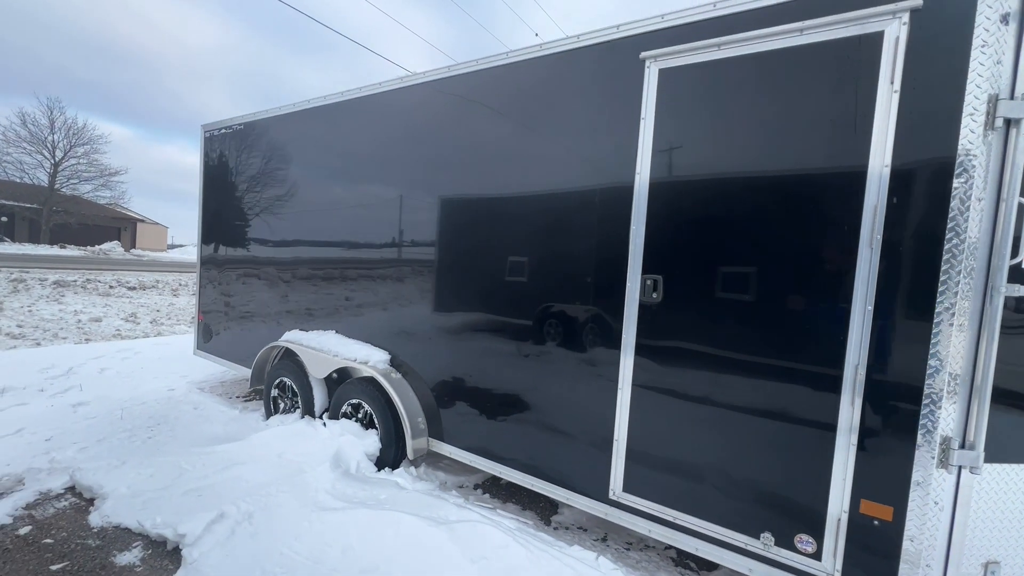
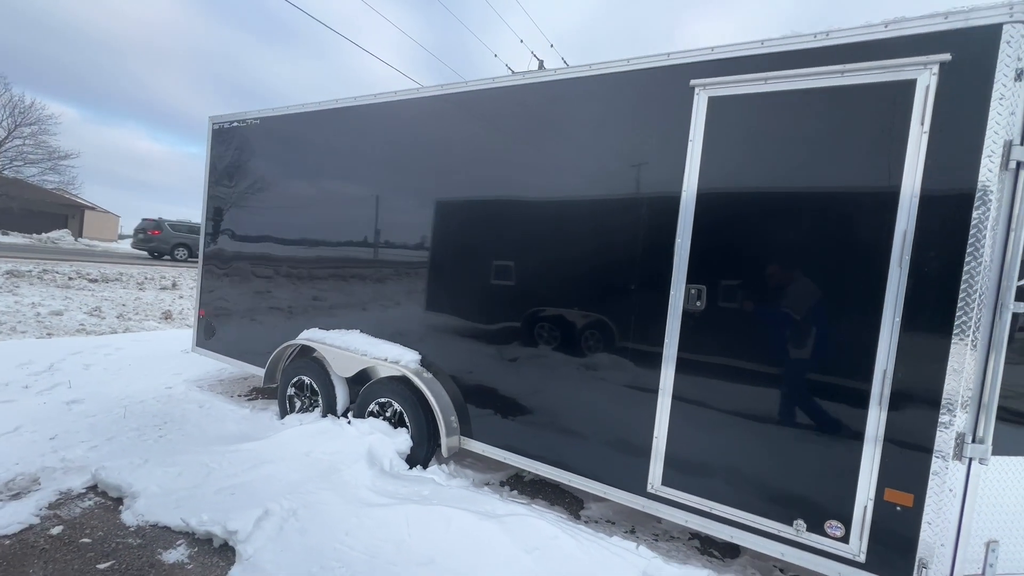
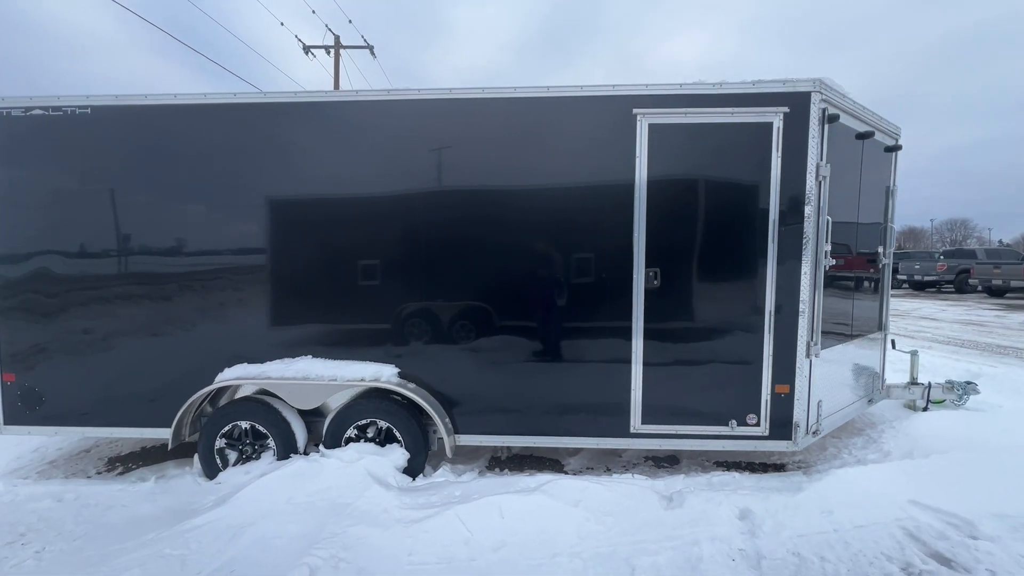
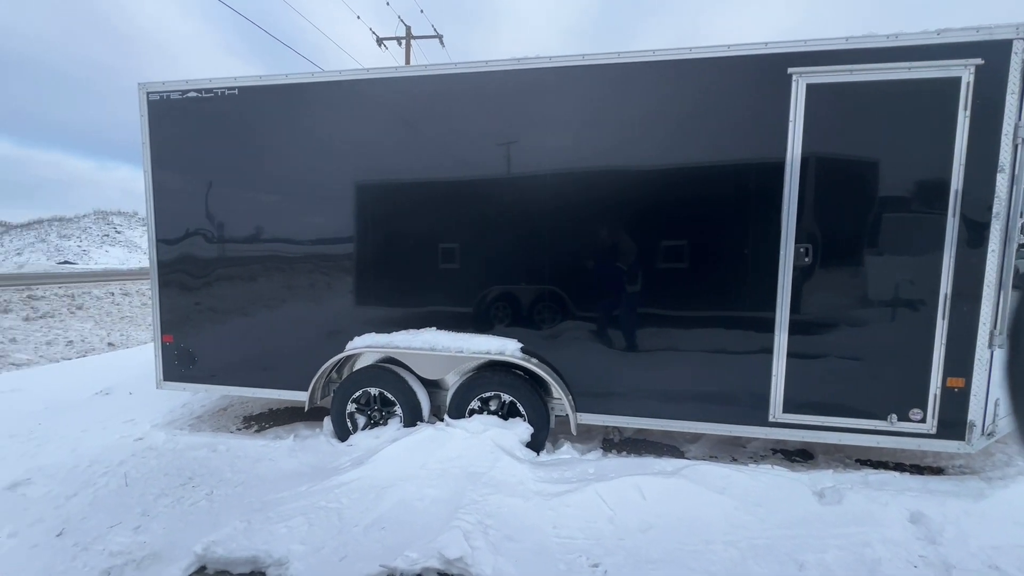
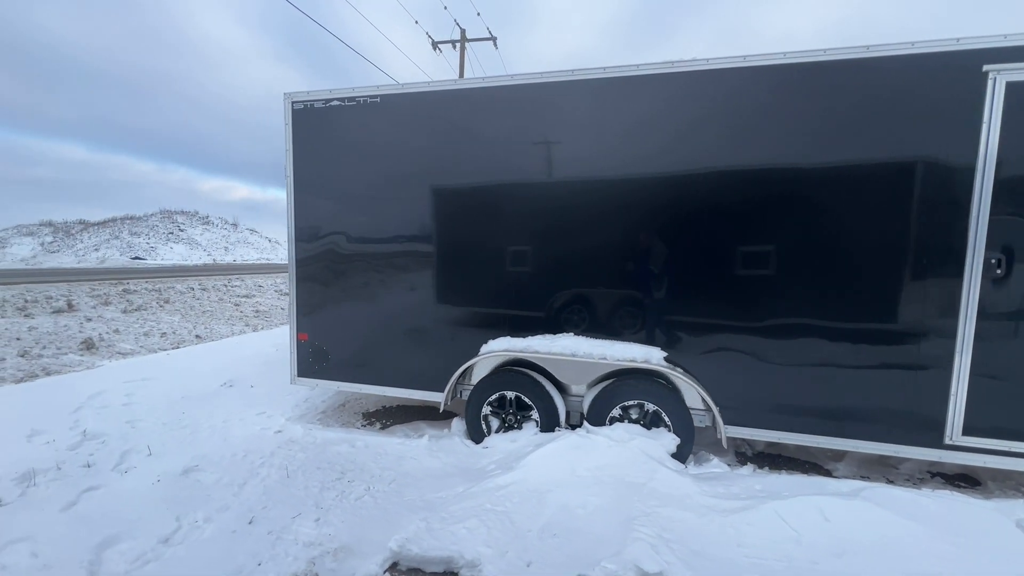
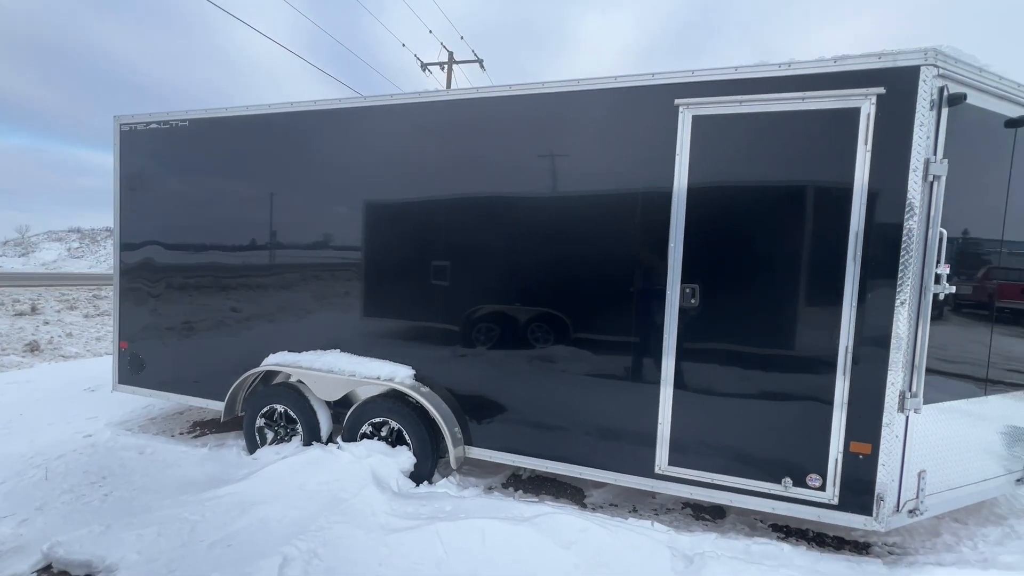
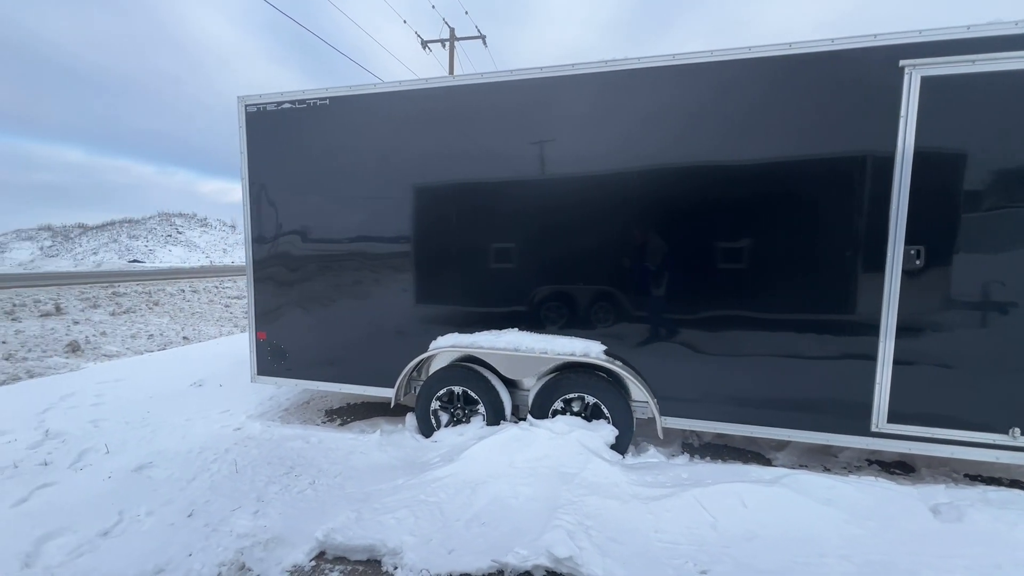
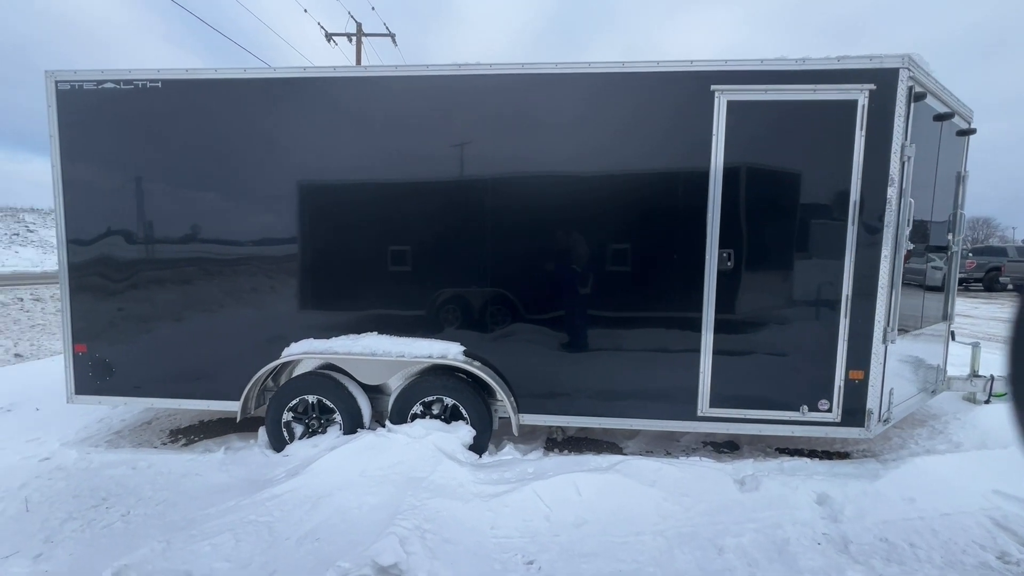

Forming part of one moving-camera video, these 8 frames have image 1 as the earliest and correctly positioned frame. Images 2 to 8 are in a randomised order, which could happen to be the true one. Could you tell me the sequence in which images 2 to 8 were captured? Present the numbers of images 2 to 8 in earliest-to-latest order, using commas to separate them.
2, 6, 3, 8, 4, 7, 5
